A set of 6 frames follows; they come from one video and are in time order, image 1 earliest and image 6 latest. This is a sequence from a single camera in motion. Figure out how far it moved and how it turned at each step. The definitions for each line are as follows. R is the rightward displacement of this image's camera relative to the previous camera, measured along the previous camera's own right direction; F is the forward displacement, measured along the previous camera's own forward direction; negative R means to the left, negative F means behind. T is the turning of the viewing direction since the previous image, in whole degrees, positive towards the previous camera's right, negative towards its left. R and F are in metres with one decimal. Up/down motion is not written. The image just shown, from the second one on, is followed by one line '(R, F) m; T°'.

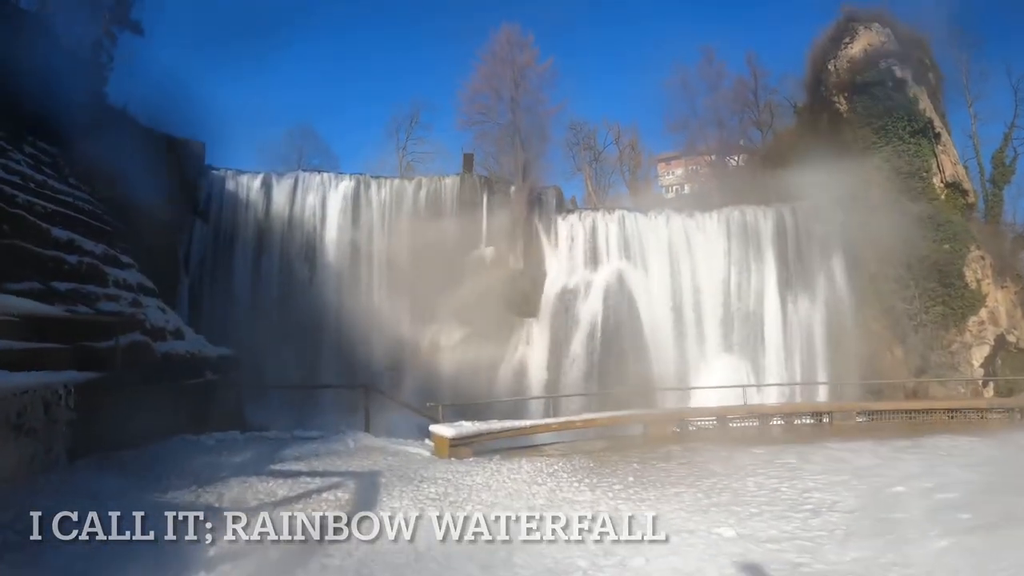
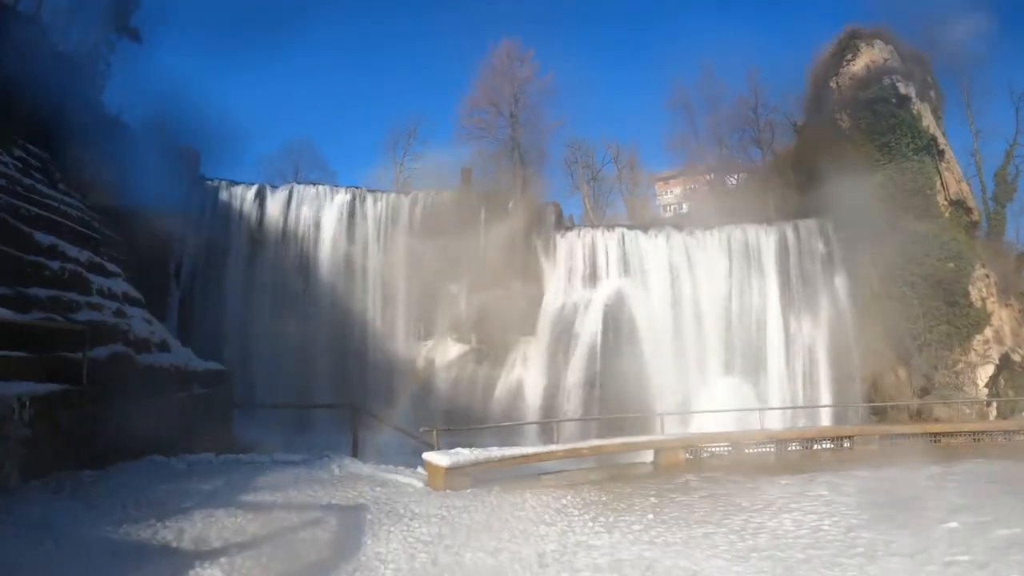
(0.0, +0.4) m; 0°
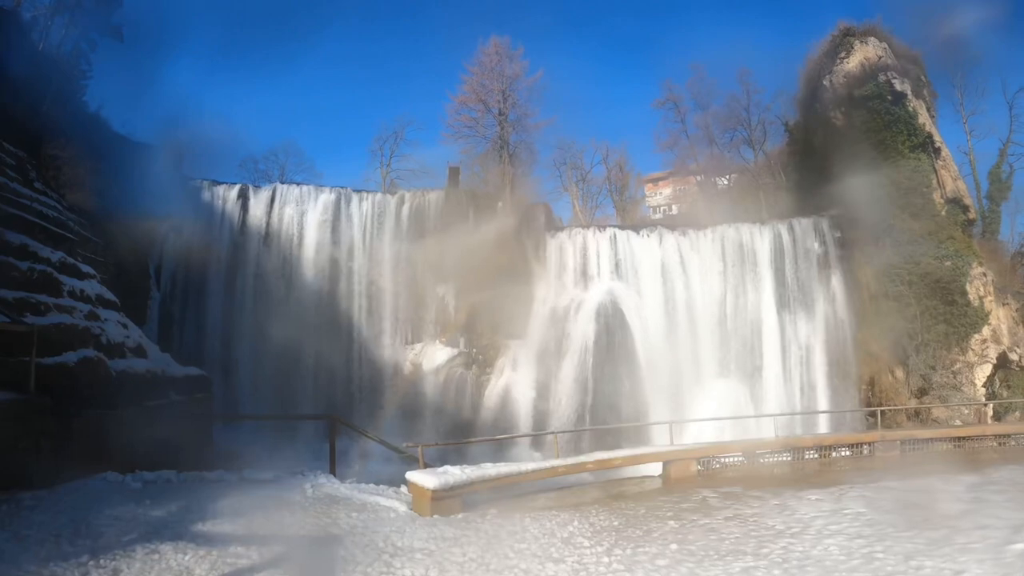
(0.0, +0.4) m; +1°
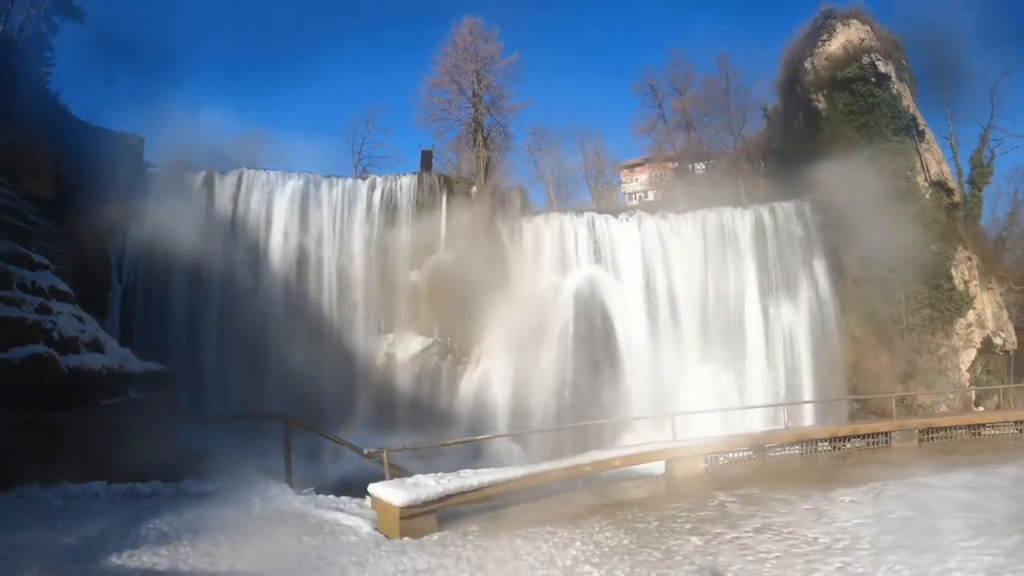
(0.0, +0.5) m; +2°
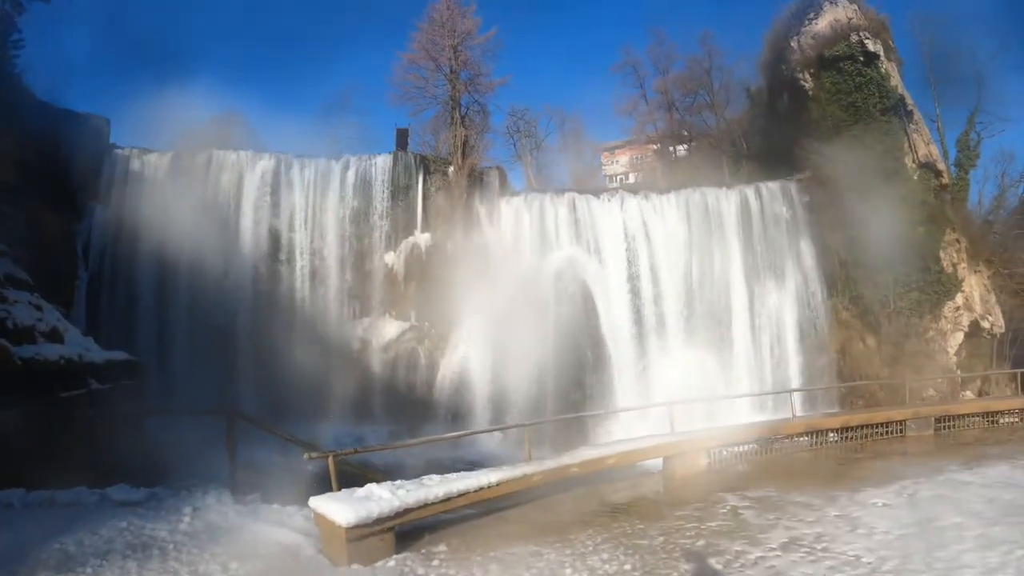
(0.0, +0.5) m; +1°
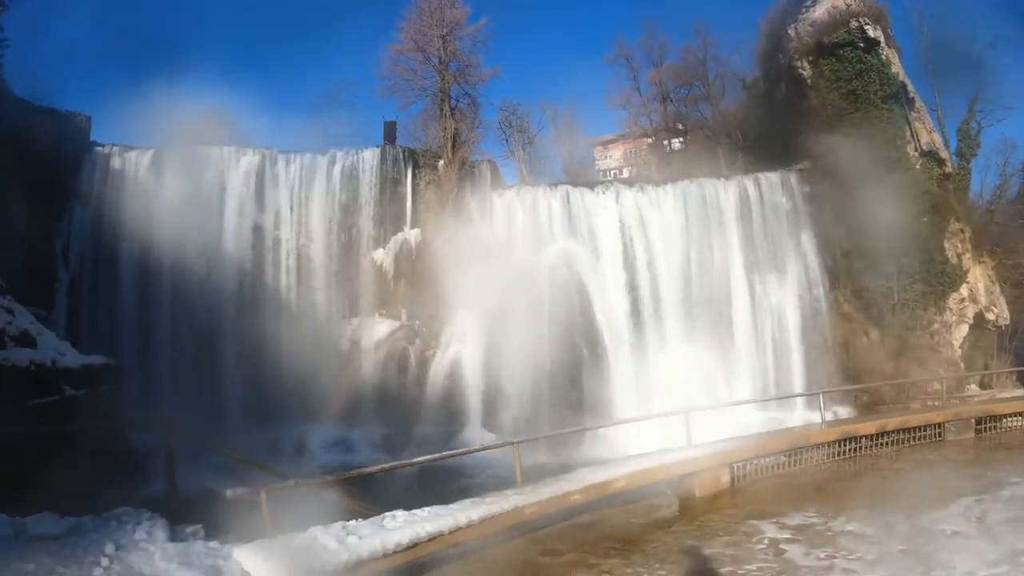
(0.0, +0.5) m; 0°
